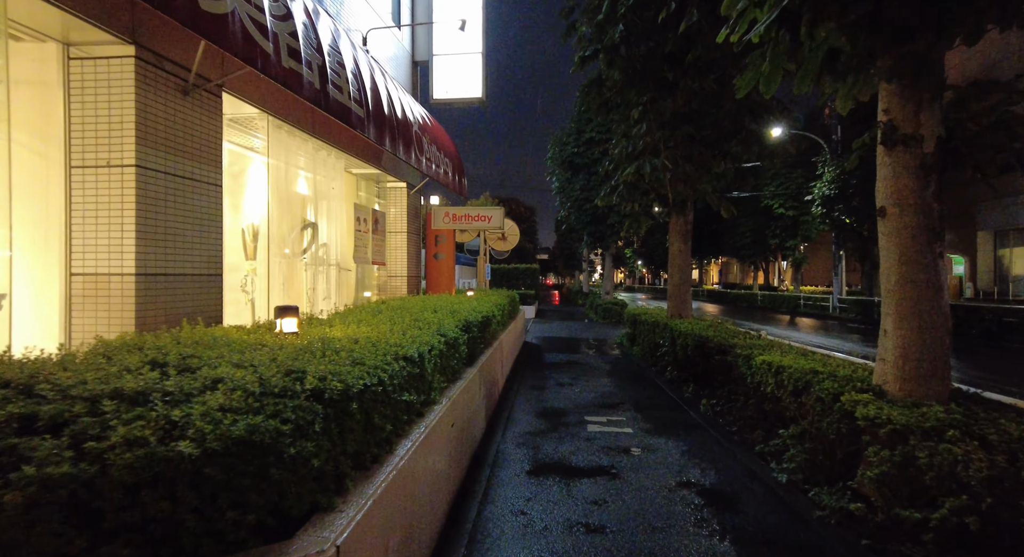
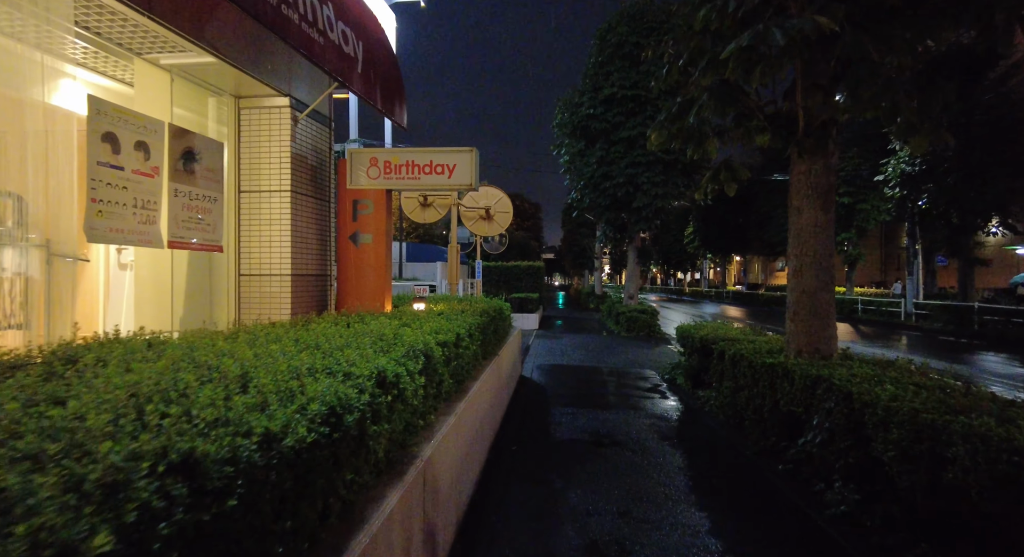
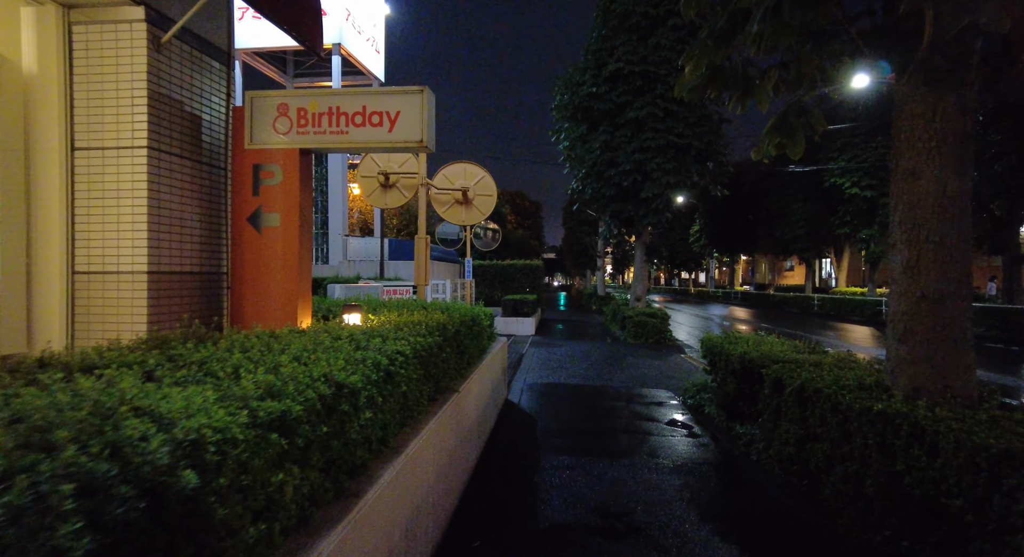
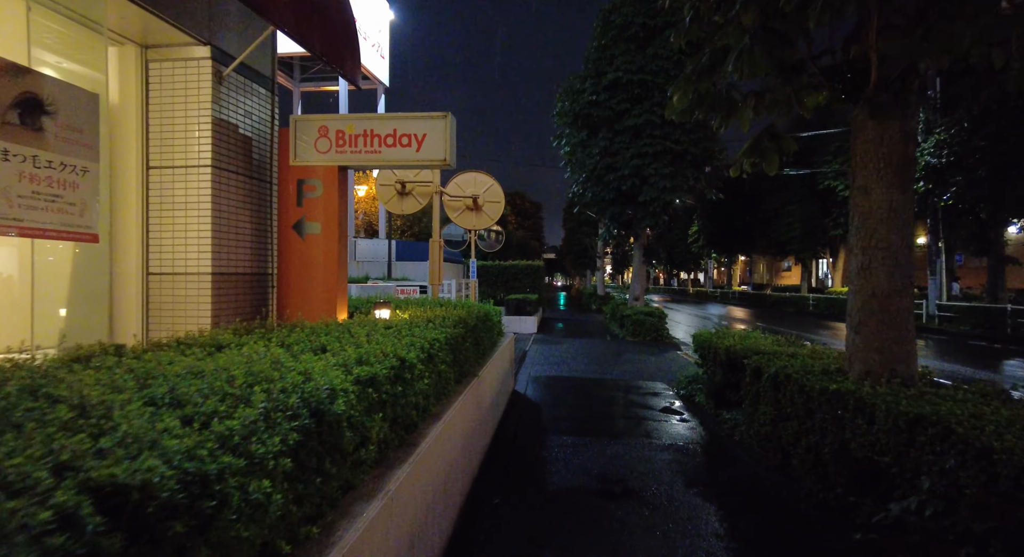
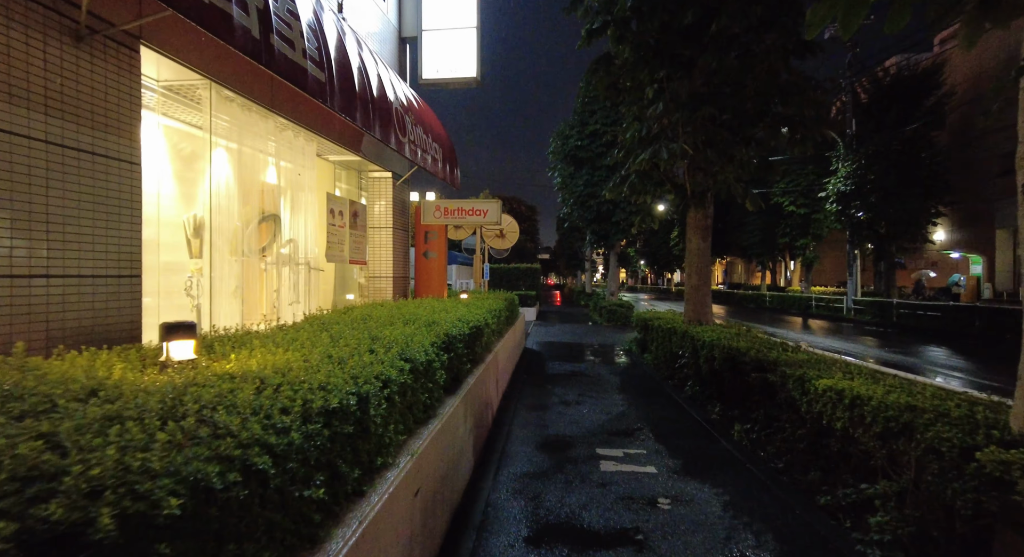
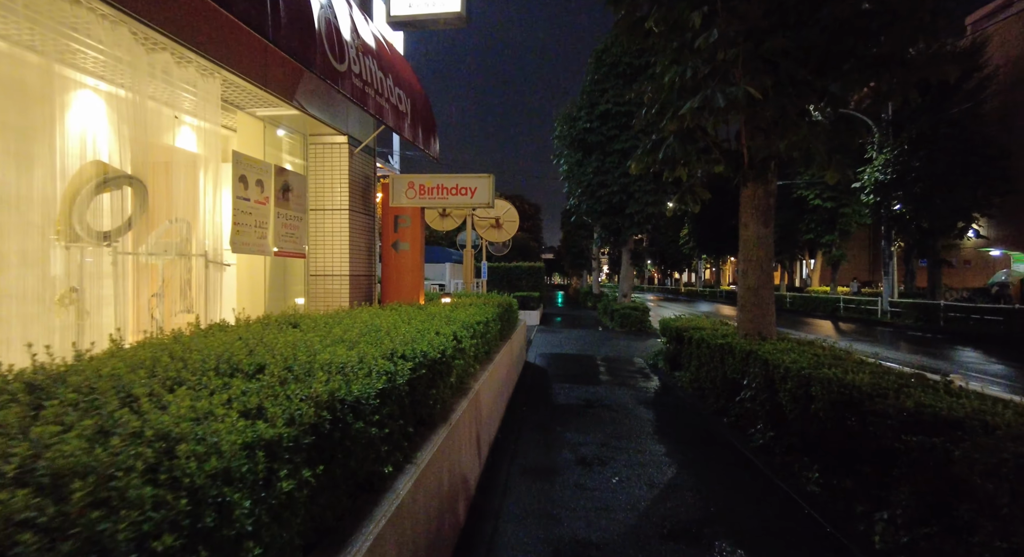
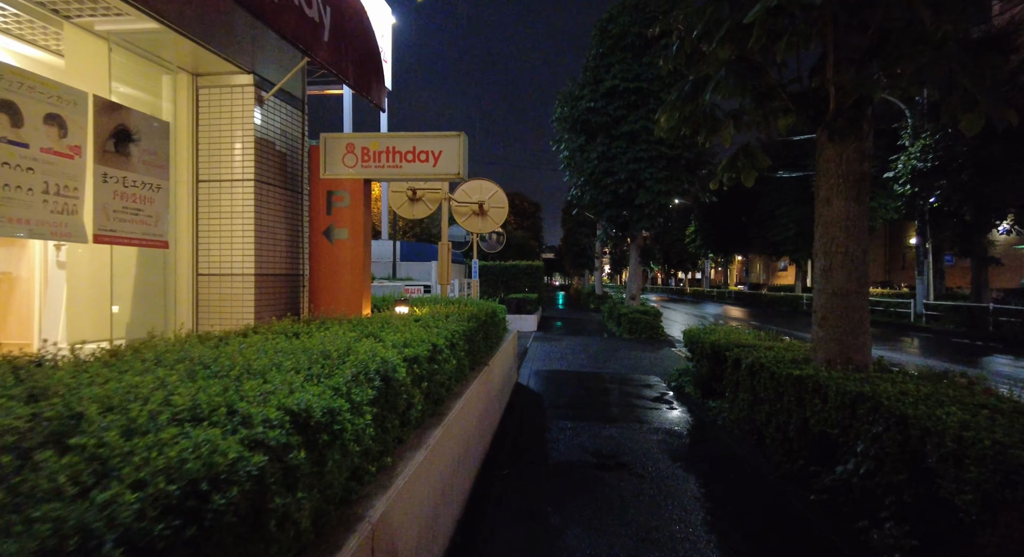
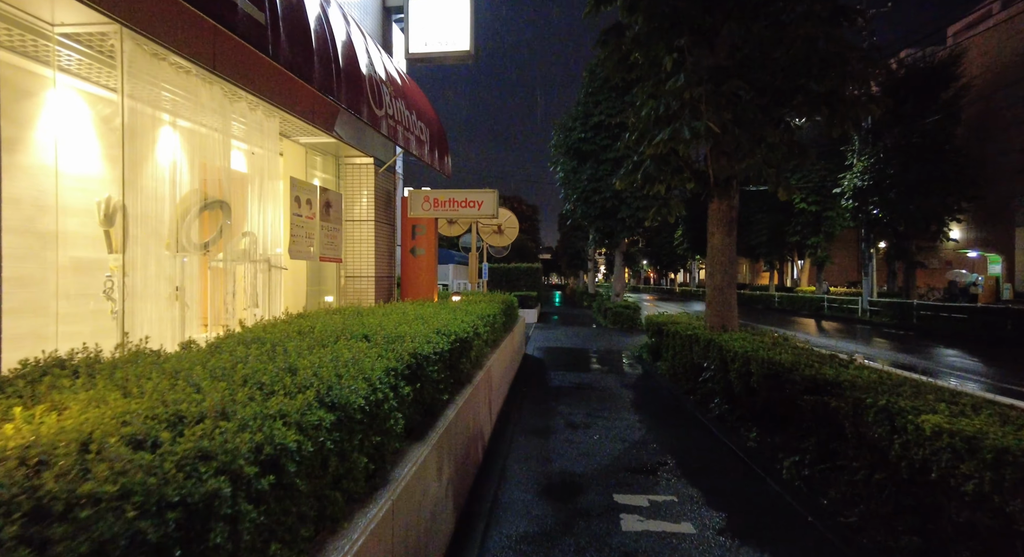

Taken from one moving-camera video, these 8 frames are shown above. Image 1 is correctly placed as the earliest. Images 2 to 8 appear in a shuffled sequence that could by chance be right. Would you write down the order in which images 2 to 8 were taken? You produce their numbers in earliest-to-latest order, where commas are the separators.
5, 8, 6, 2, 7, 4, 3
